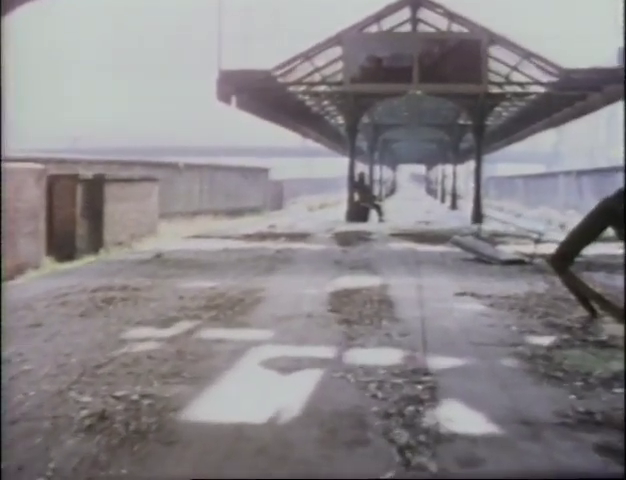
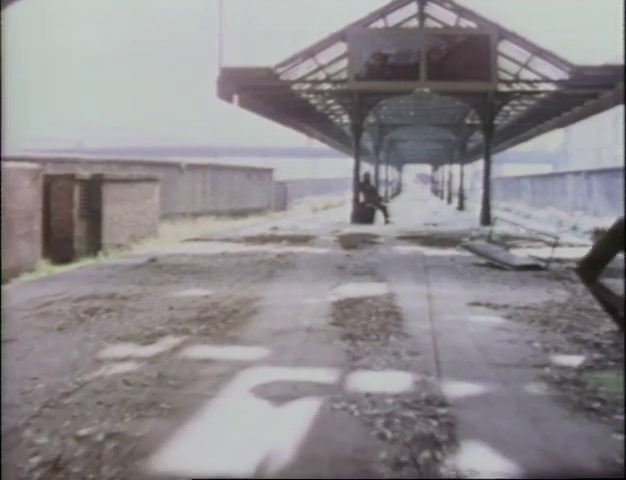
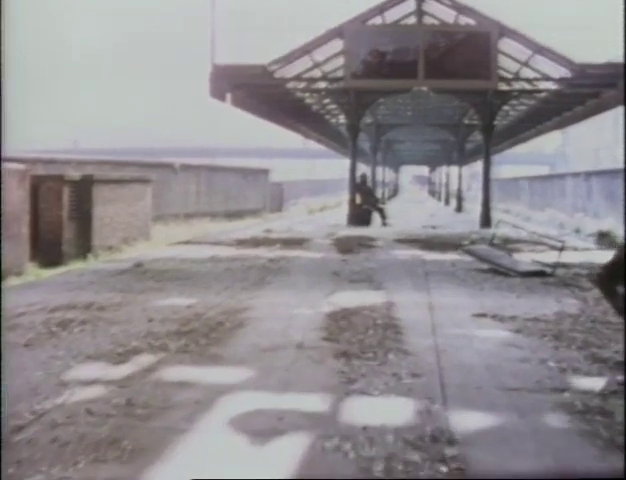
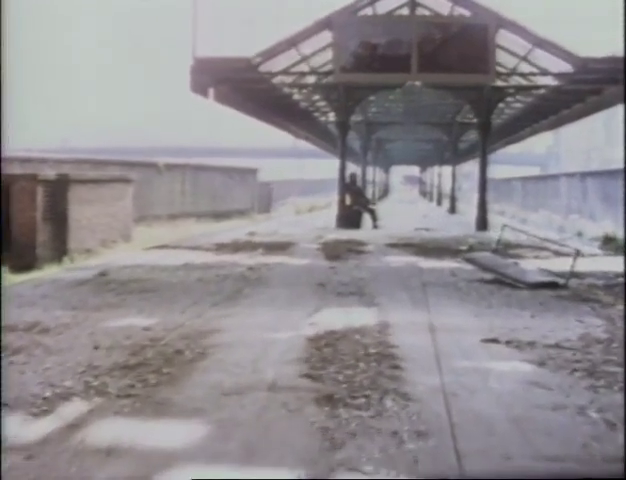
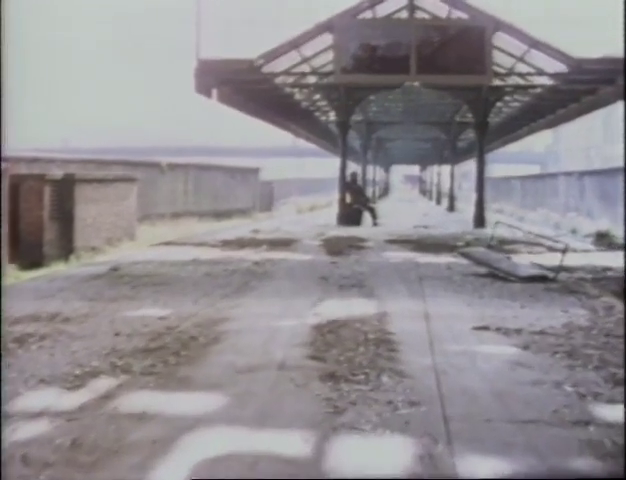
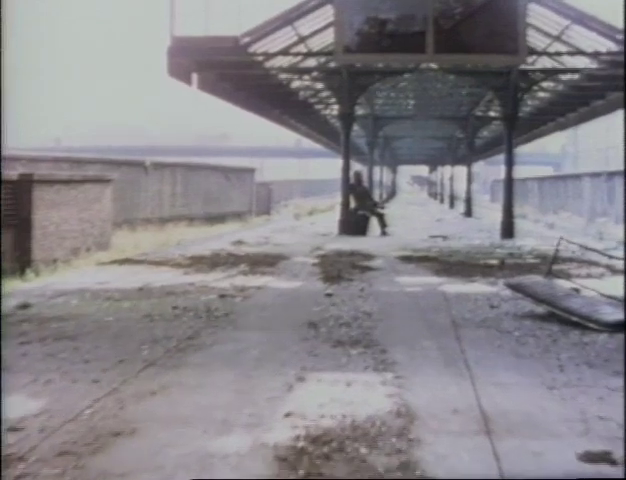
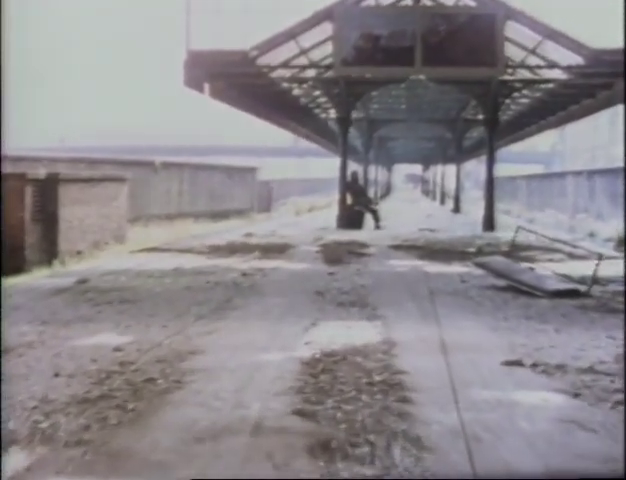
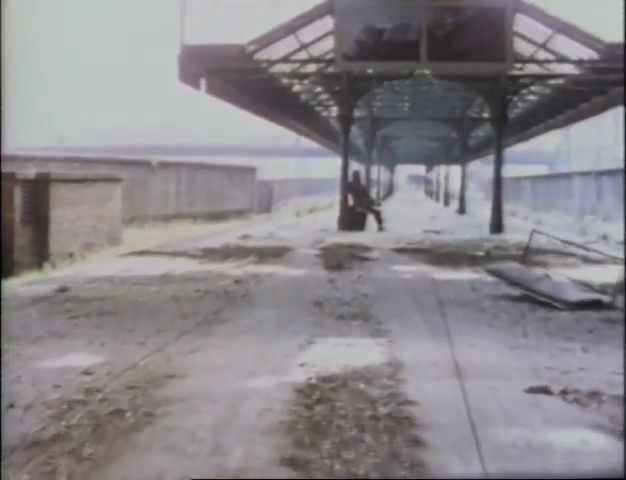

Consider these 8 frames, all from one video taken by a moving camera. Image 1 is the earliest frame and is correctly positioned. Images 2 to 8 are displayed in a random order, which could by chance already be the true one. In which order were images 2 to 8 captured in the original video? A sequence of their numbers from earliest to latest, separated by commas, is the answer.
2, 3, 5, 4, 7, 8, 6
